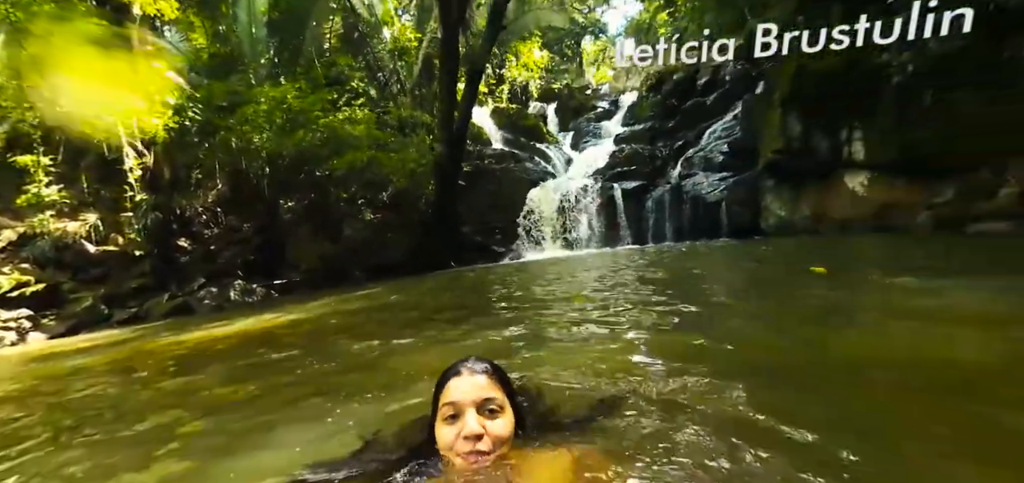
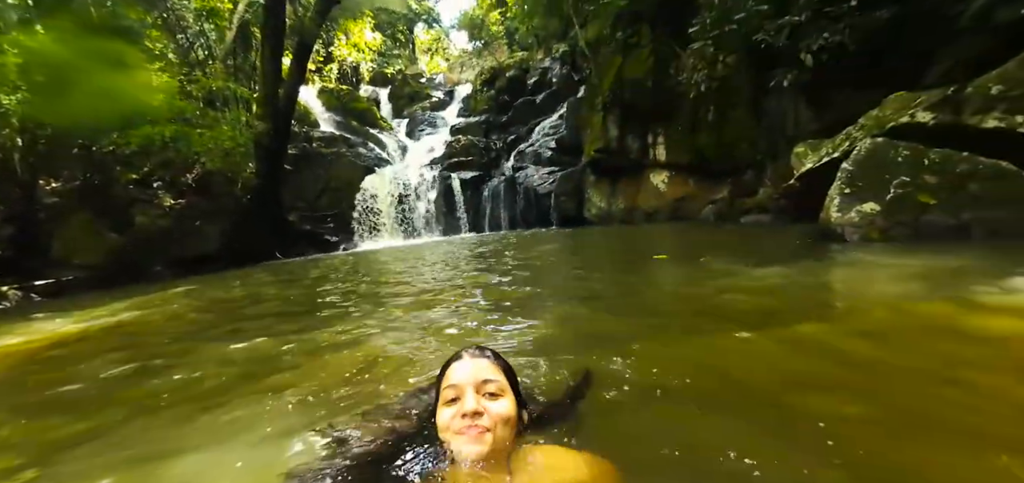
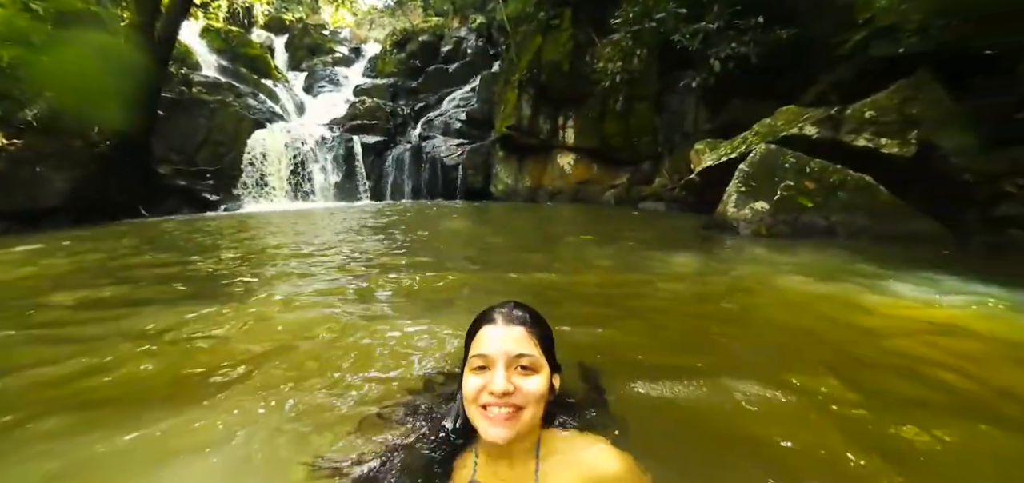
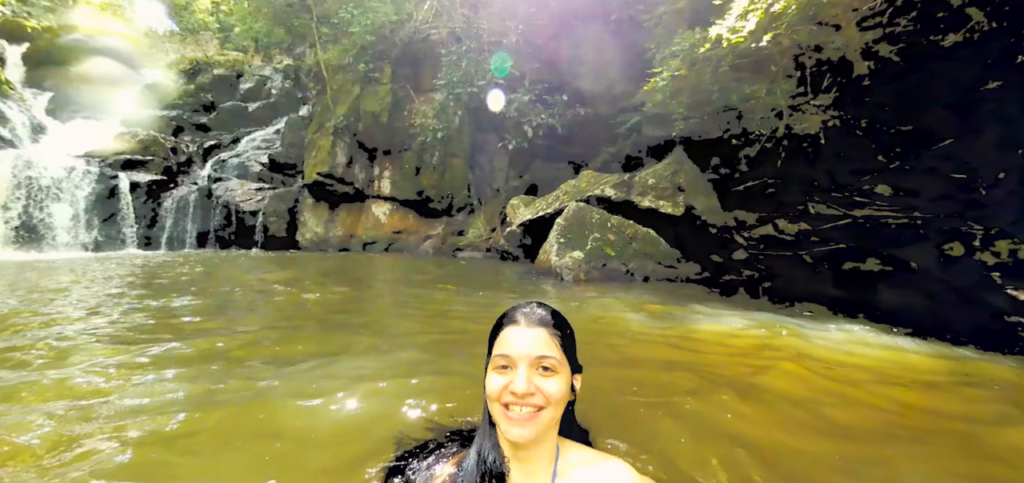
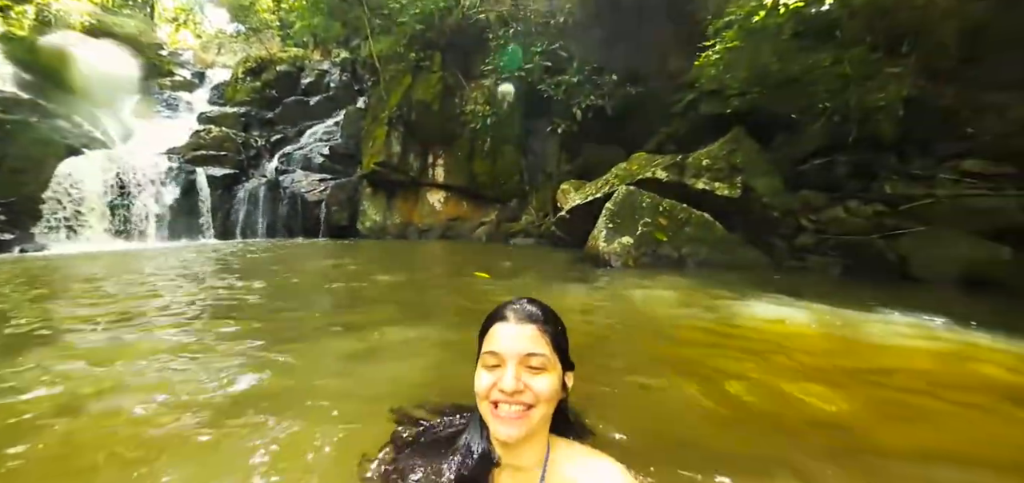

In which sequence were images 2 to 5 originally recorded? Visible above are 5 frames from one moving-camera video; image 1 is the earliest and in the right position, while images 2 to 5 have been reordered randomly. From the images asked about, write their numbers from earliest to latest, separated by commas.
2, 3, 5, 4
